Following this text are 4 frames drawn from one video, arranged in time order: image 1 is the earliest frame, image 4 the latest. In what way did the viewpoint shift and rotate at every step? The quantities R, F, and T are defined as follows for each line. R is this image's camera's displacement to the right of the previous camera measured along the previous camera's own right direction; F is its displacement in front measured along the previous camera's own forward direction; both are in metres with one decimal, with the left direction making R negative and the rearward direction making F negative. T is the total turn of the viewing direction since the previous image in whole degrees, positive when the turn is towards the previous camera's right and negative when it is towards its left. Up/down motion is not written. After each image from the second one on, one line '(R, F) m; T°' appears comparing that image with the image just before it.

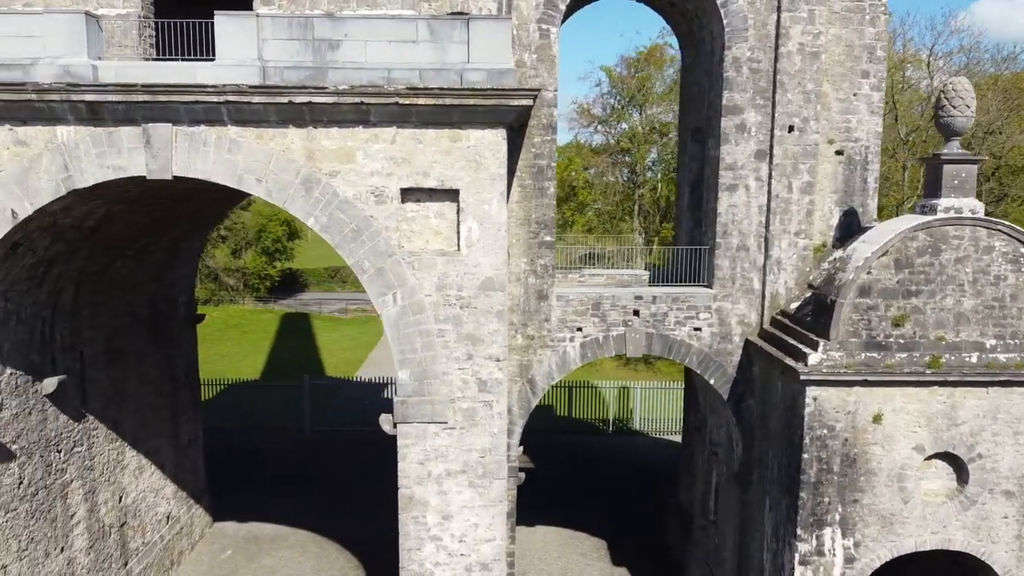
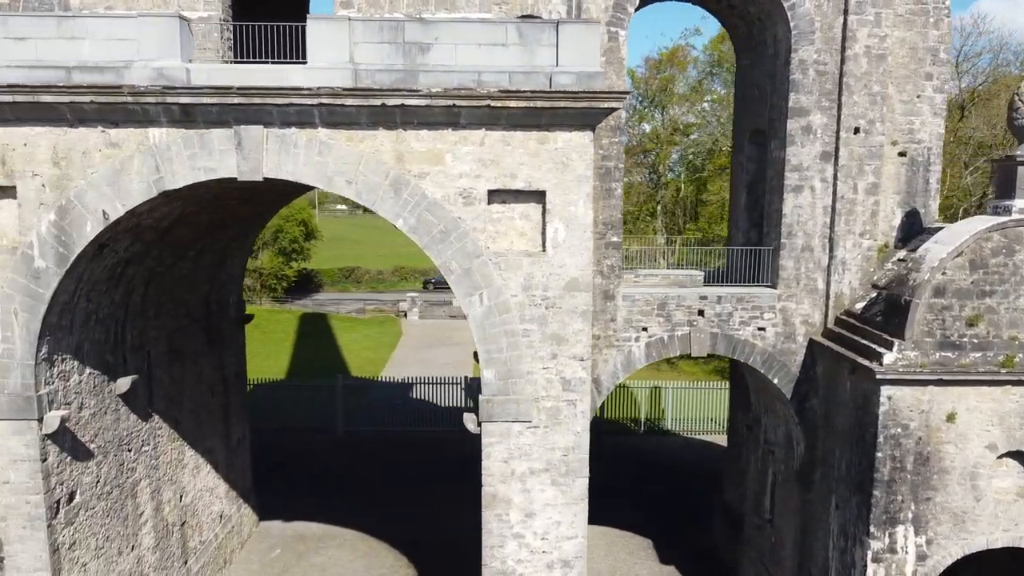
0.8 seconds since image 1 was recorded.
(-0.9, -0.1) m; 0°
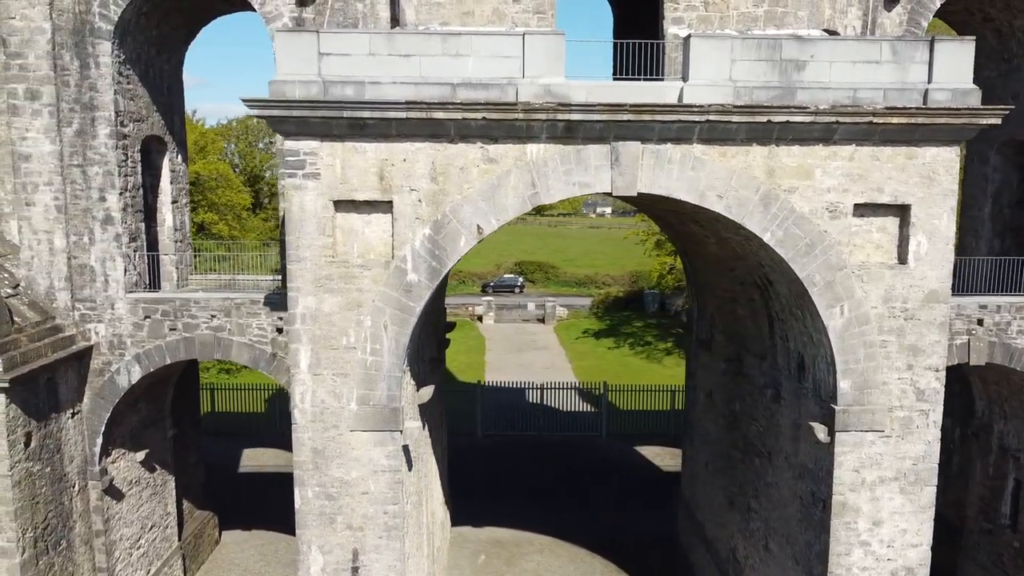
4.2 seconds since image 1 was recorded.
(-3.8, -0.1) m; 0°
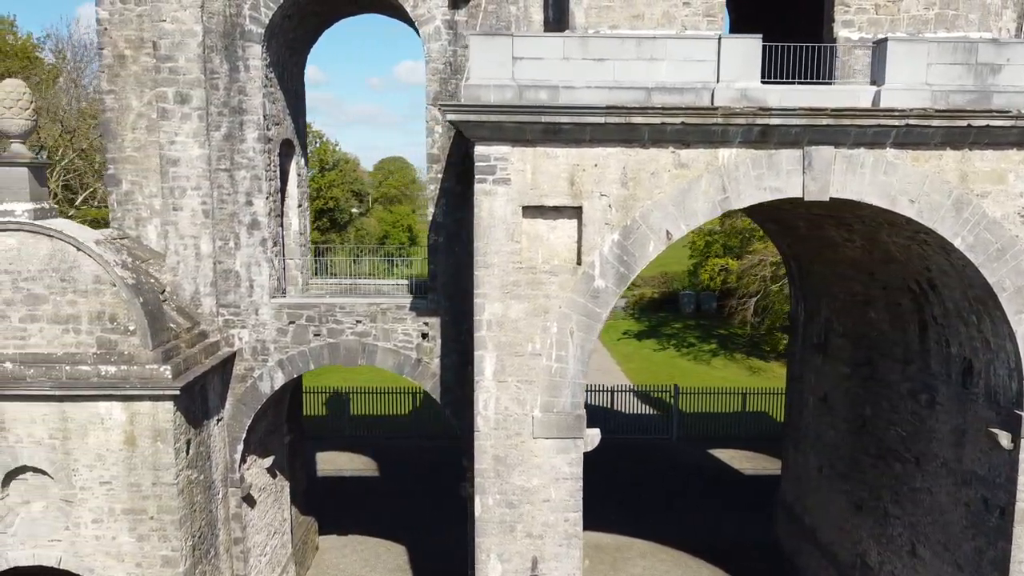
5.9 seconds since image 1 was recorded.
(-1.9, +0.1) m; 0°
